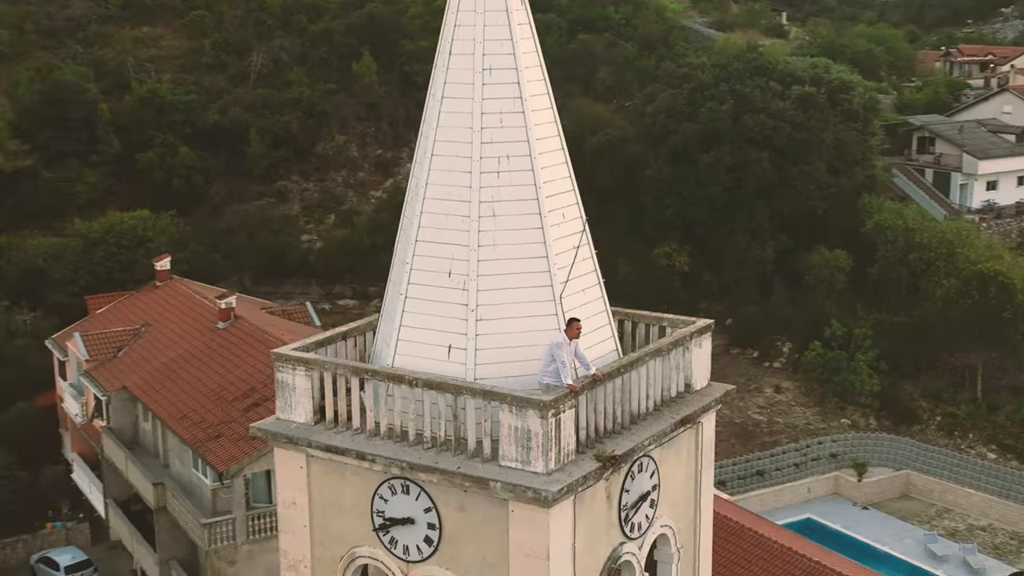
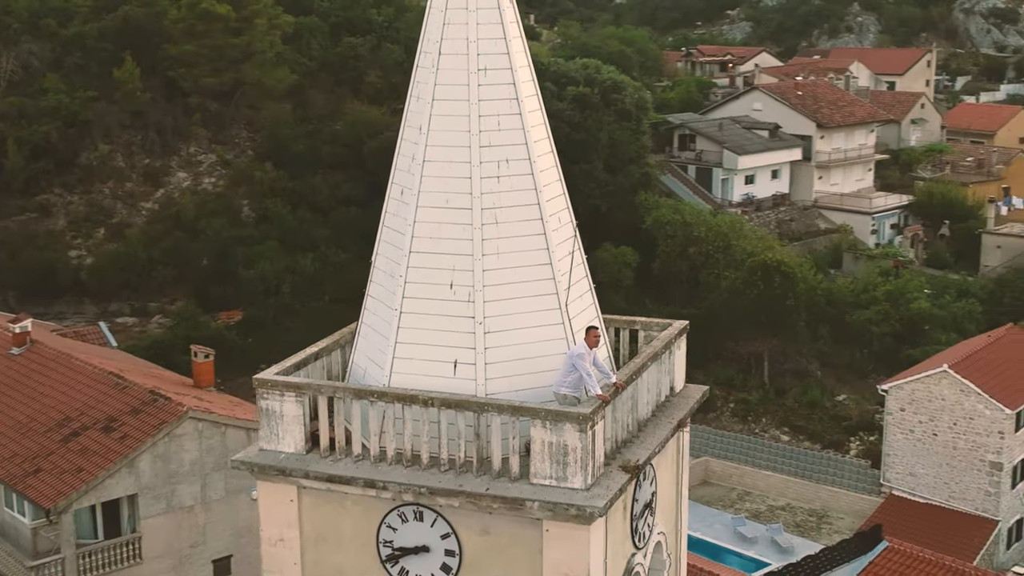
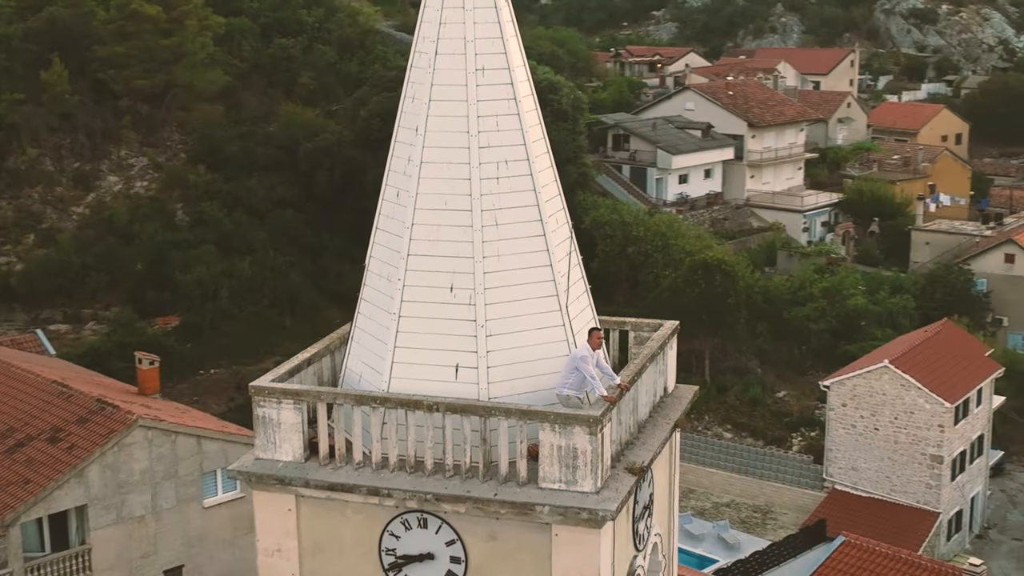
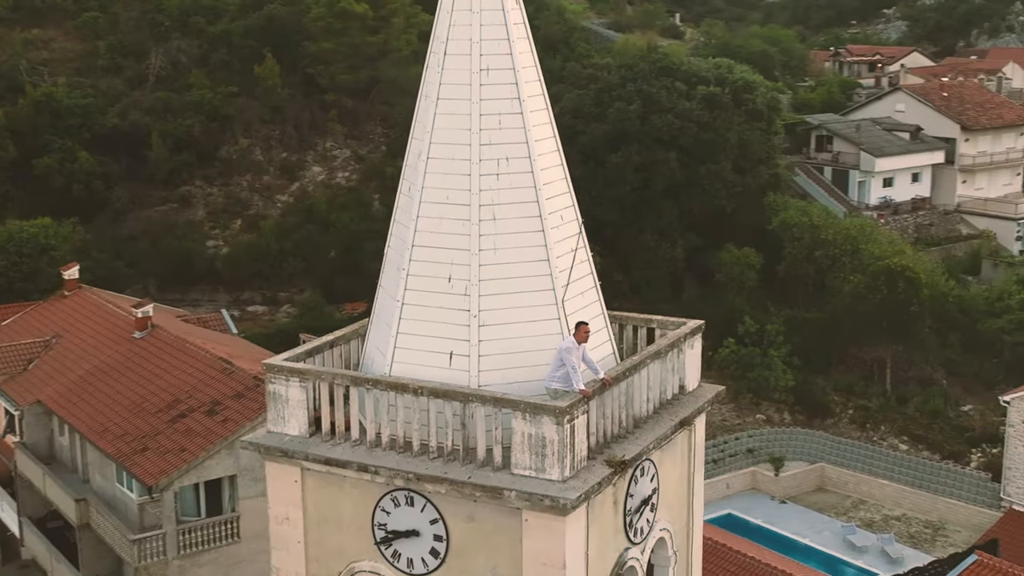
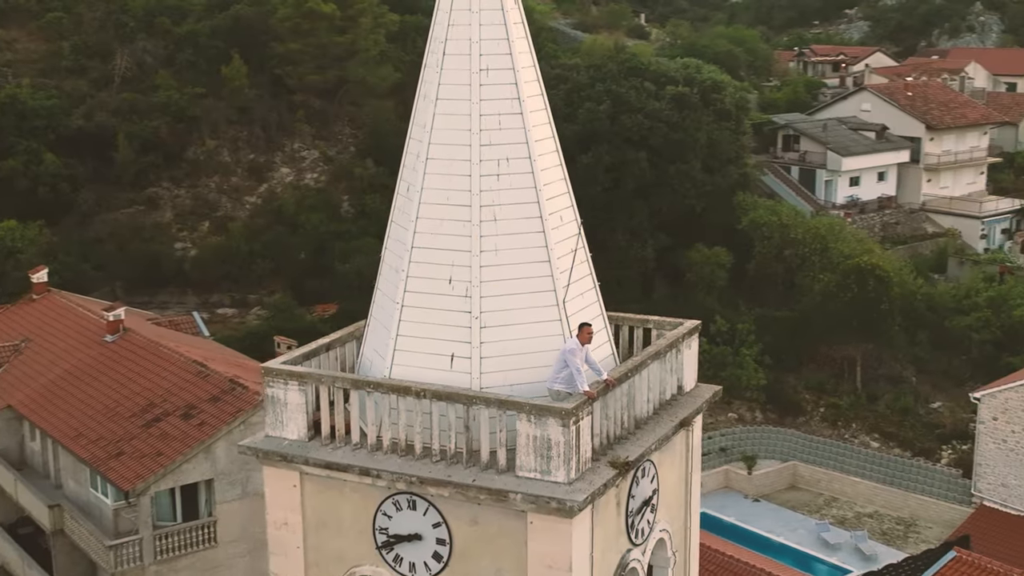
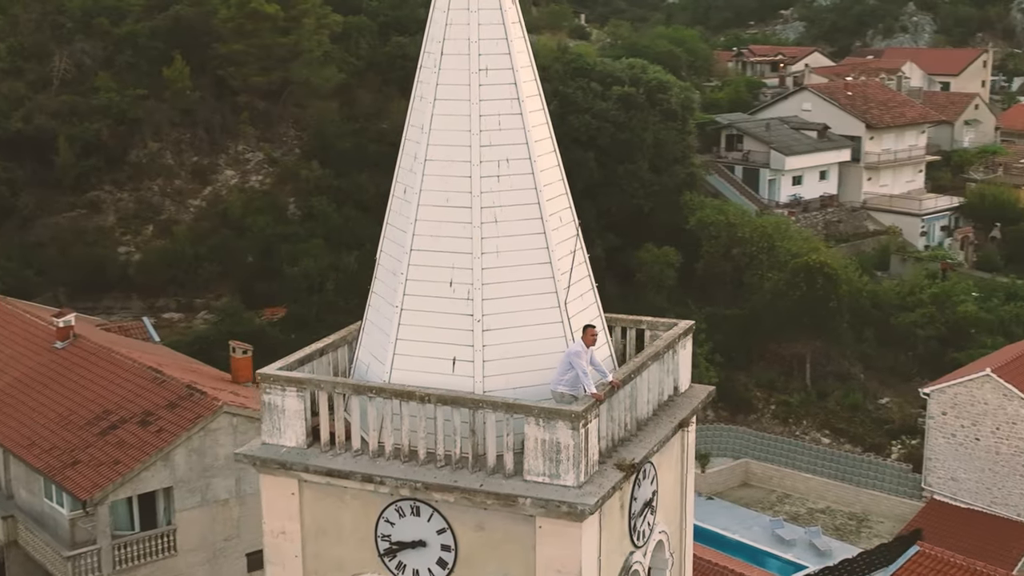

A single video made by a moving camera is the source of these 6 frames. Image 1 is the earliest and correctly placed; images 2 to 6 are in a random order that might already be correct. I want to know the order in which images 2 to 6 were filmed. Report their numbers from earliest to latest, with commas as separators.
4, 5, 6, 2, 3
